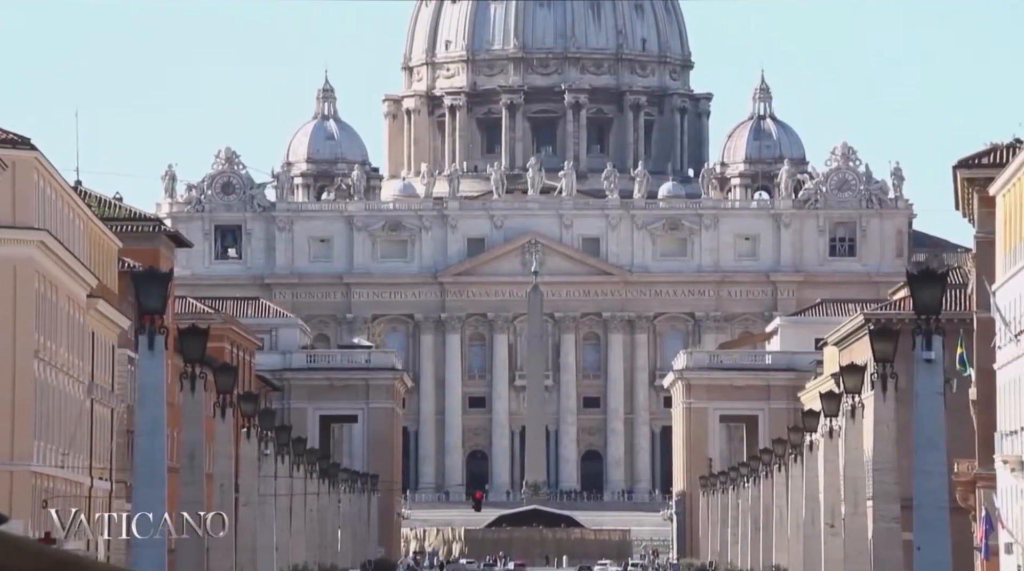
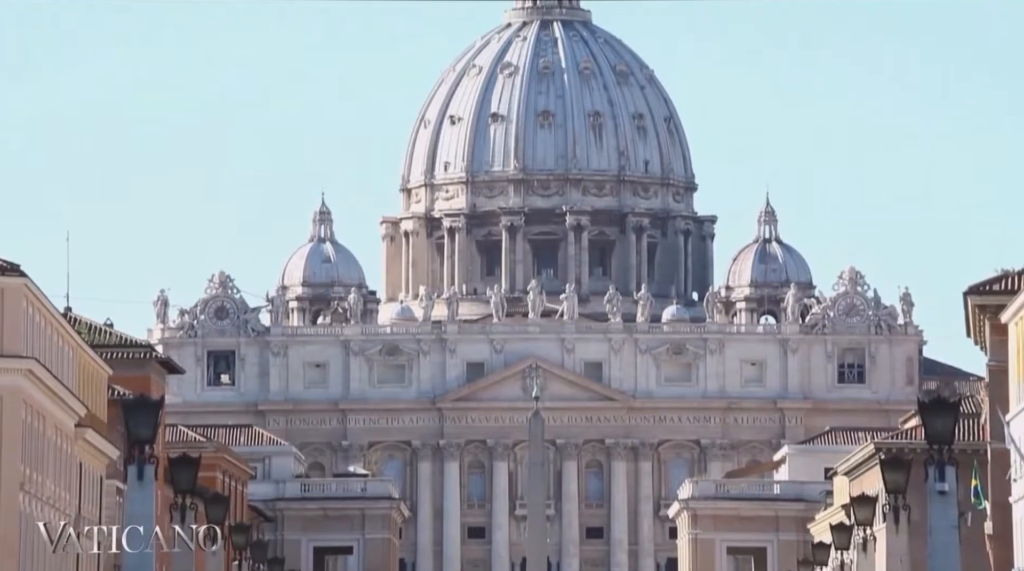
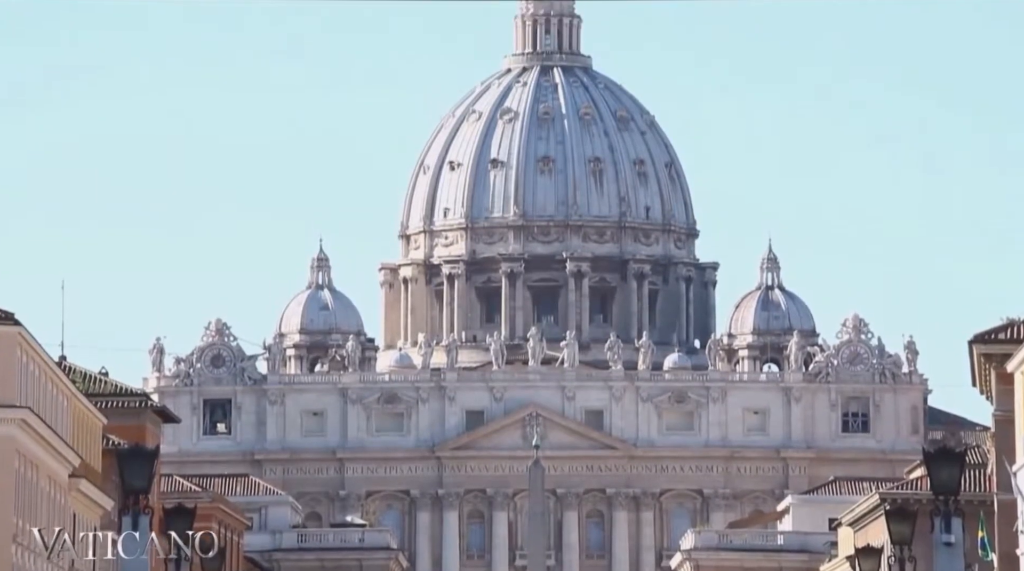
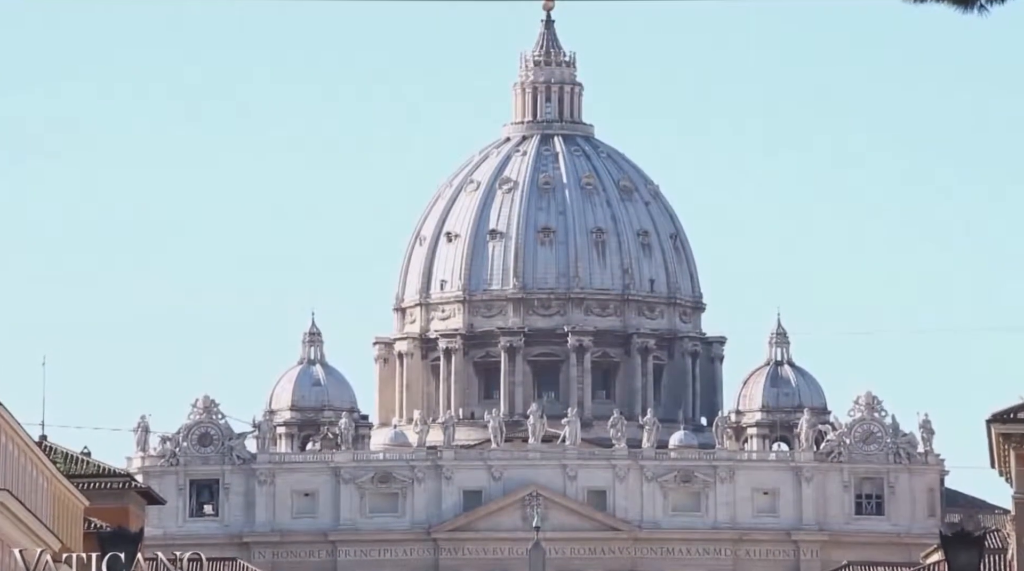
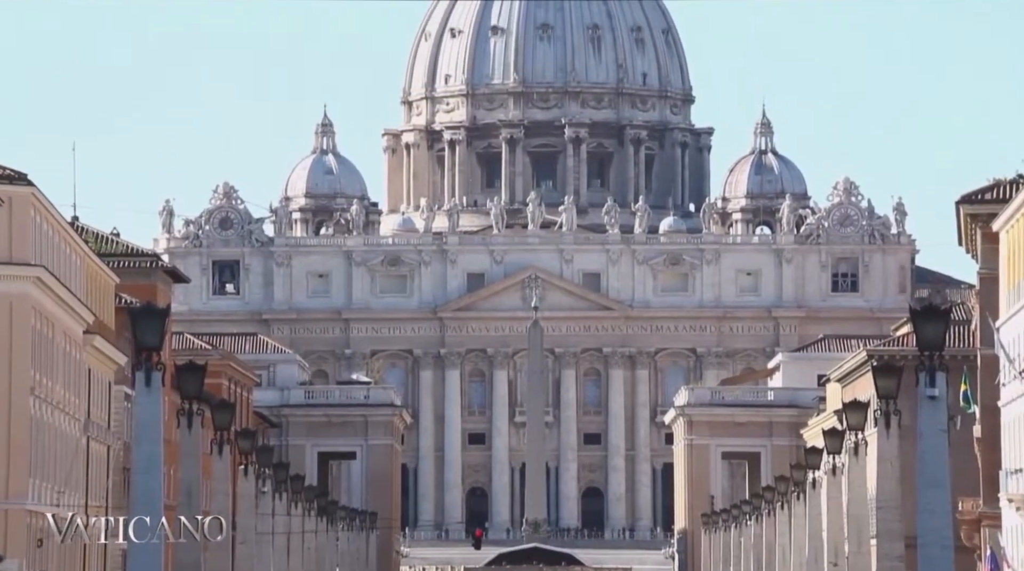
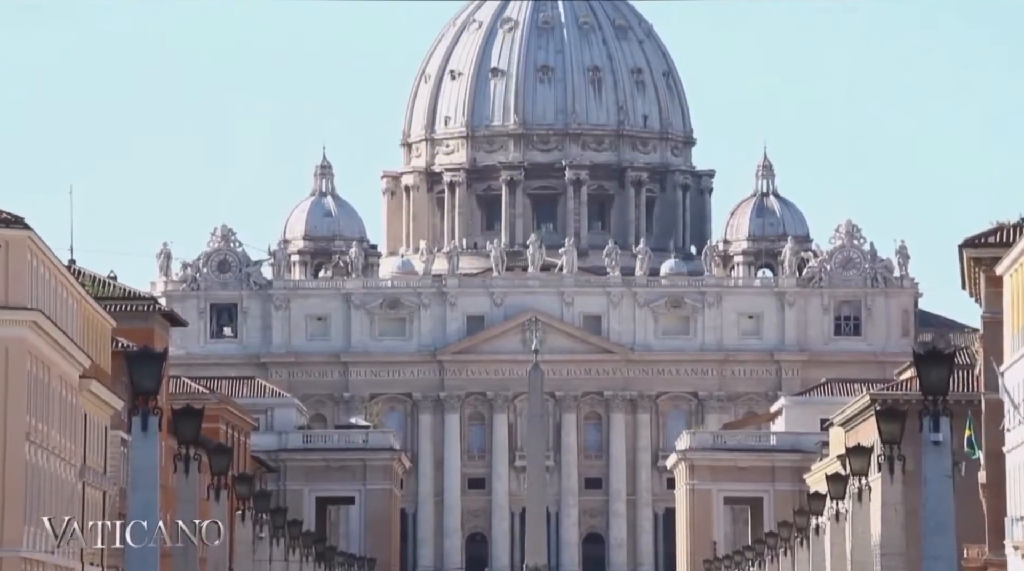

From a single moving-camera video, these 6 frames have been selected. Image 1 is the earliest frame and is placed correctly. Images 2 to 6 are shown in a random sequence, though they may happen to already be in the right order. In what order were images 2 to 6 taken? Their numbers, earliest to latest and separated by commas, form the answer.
5, 6, 2, 3, 4
